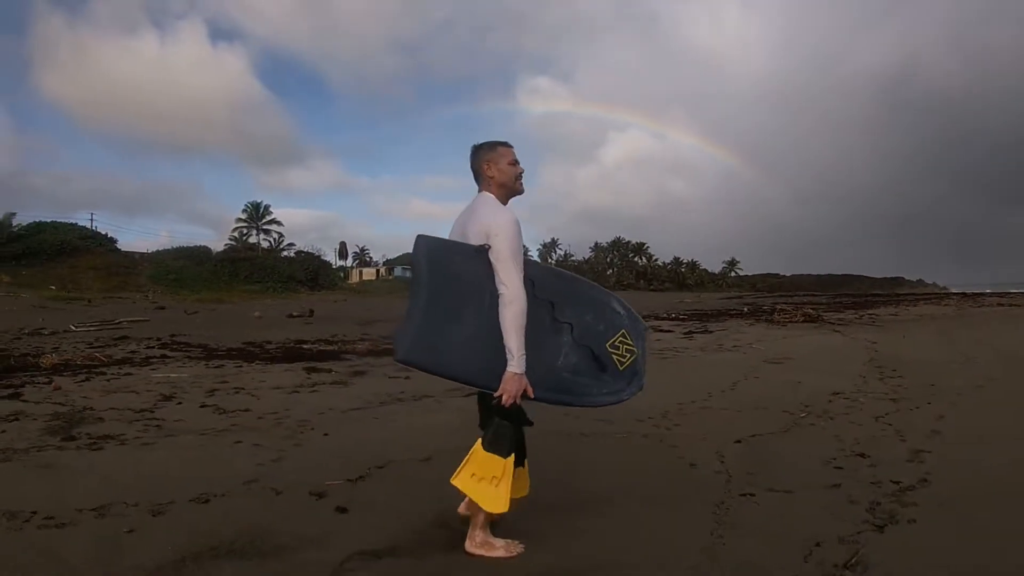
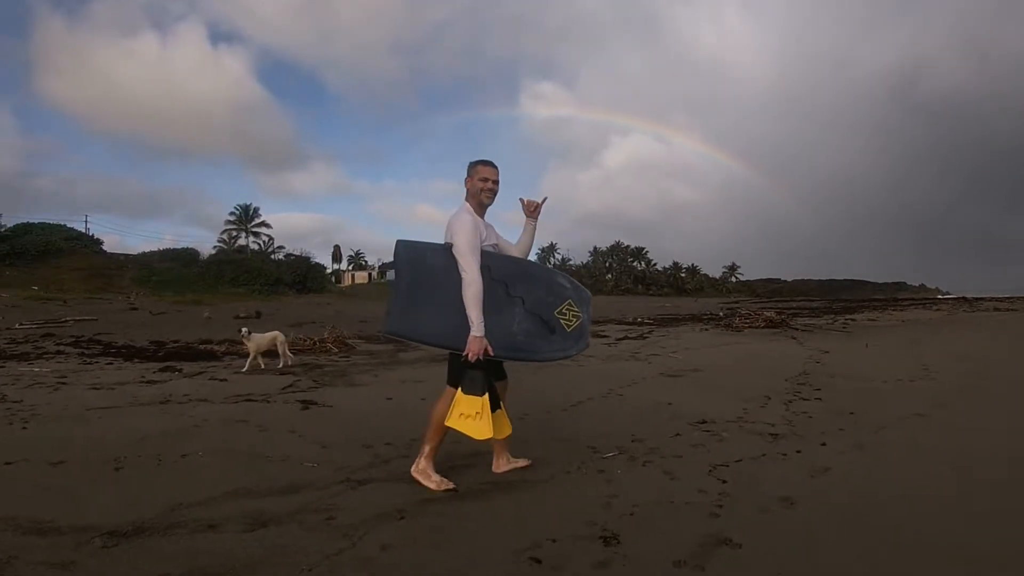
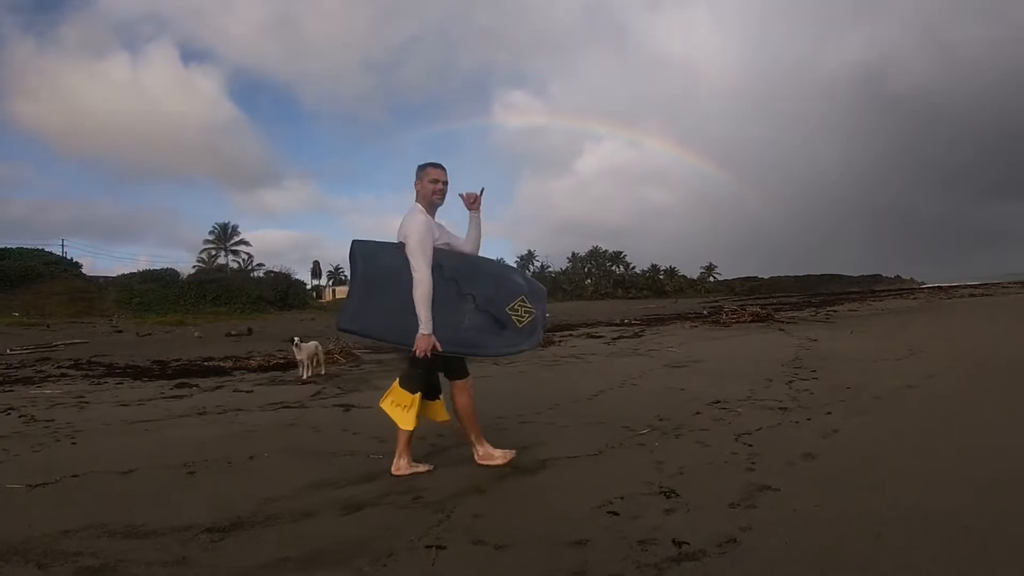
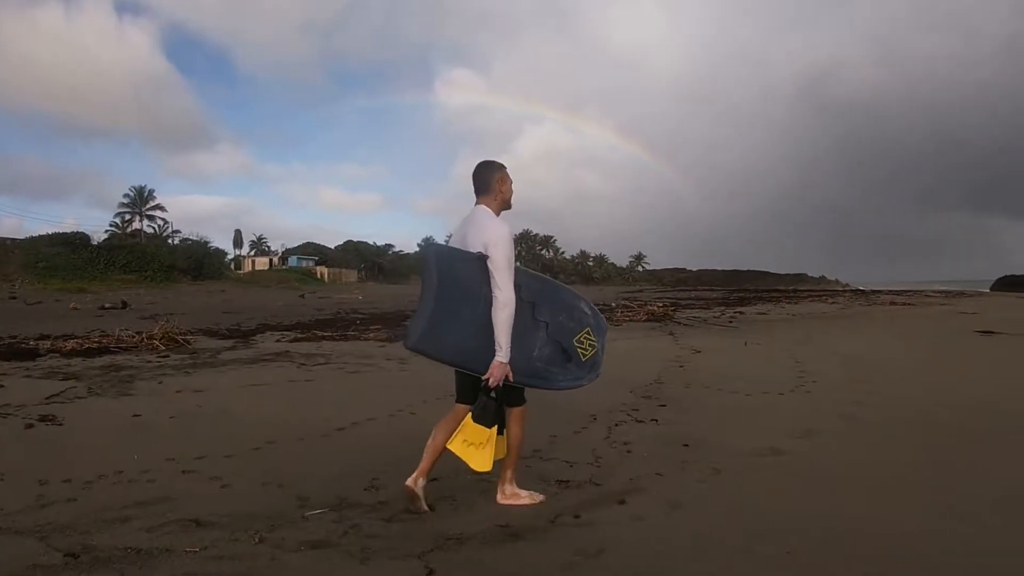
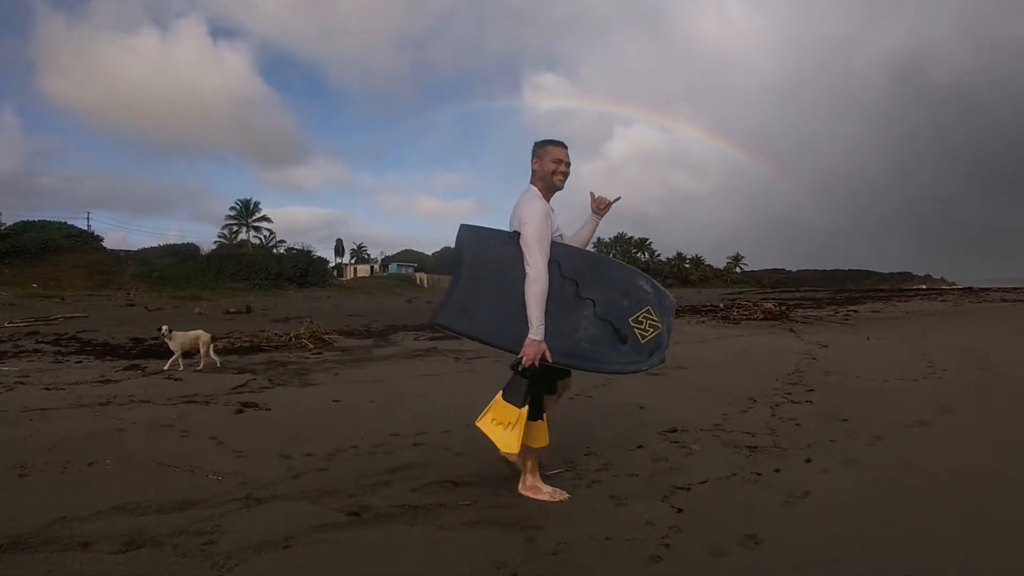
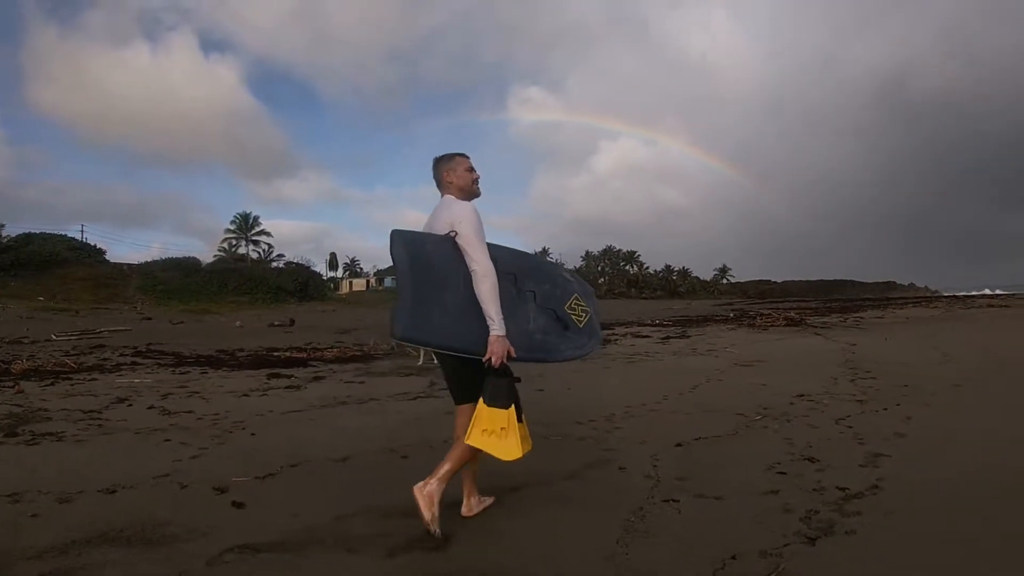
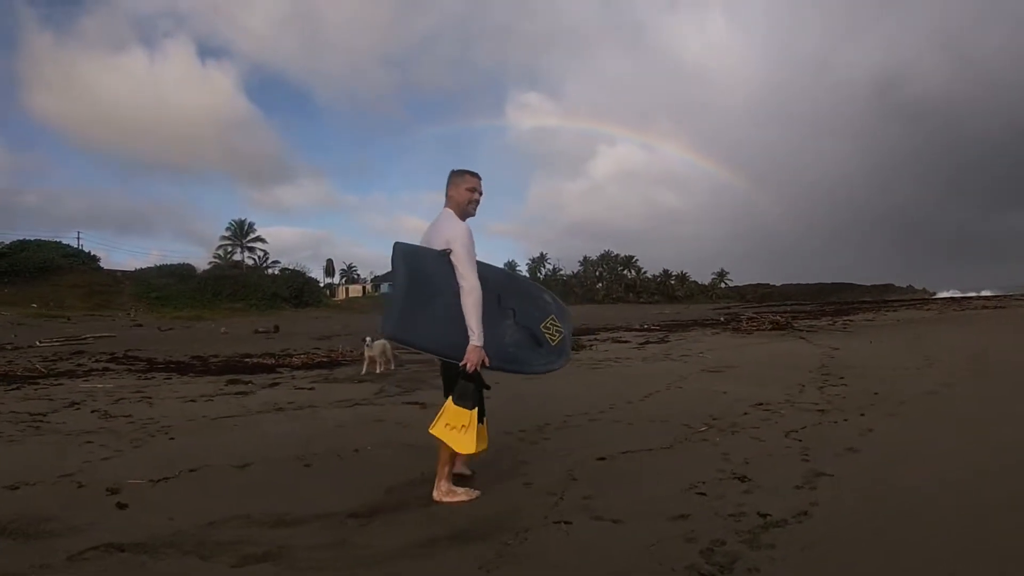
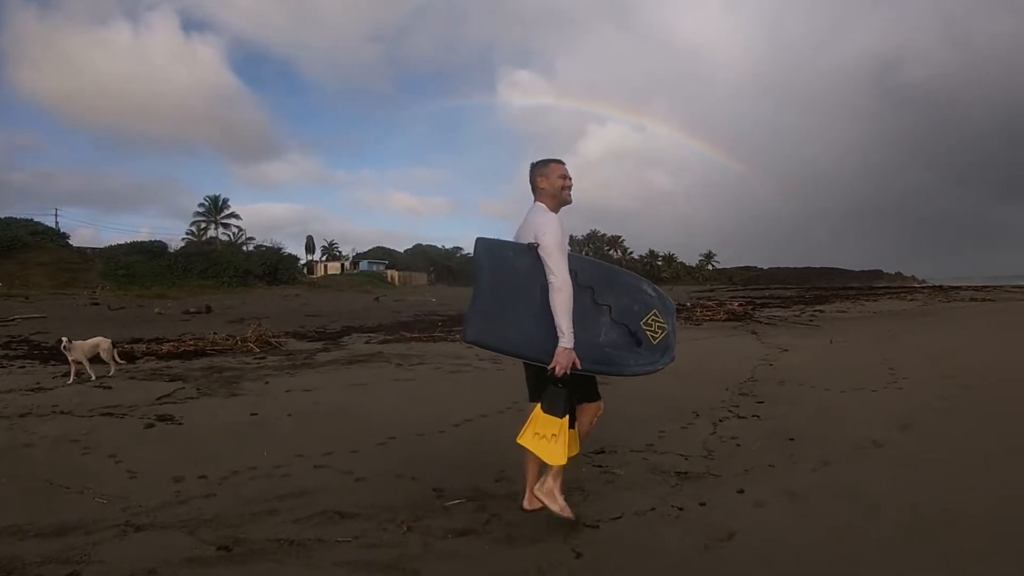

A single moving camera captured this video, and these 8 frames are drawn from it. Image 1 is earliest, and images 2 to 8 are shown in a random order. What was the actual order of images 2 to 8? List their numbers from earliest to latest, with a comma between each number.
6, 7, 3, 2, 5, 8, 4
